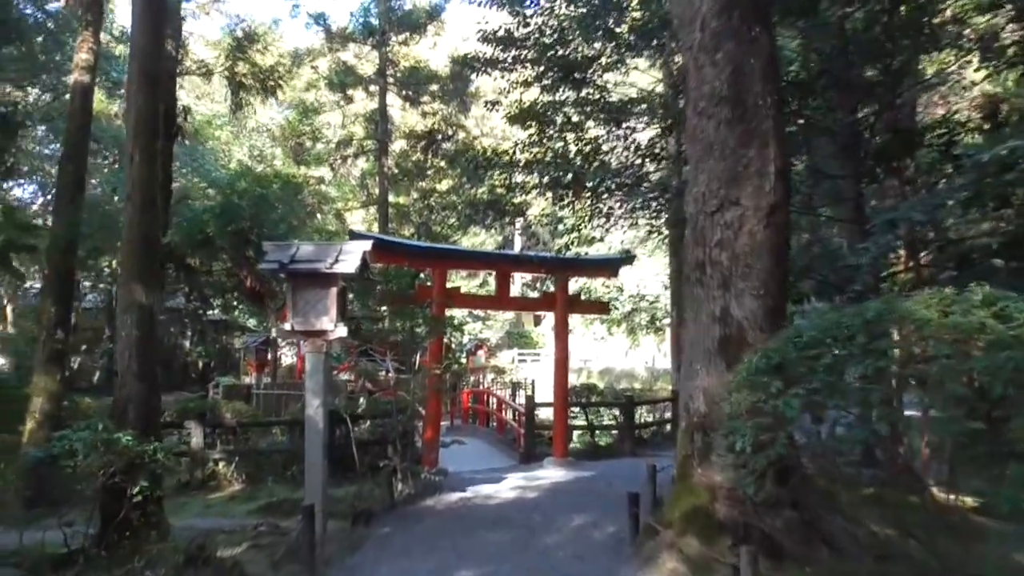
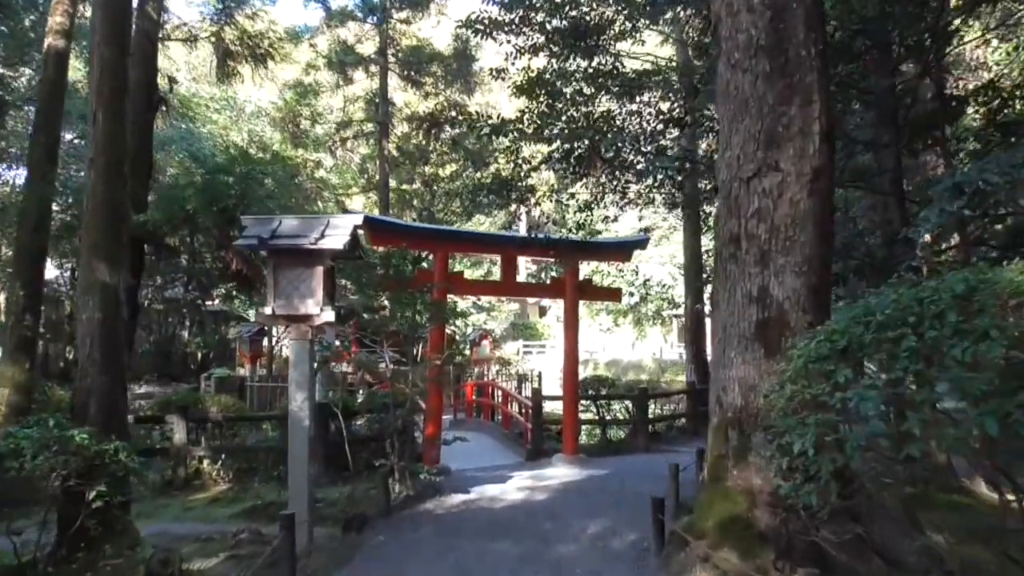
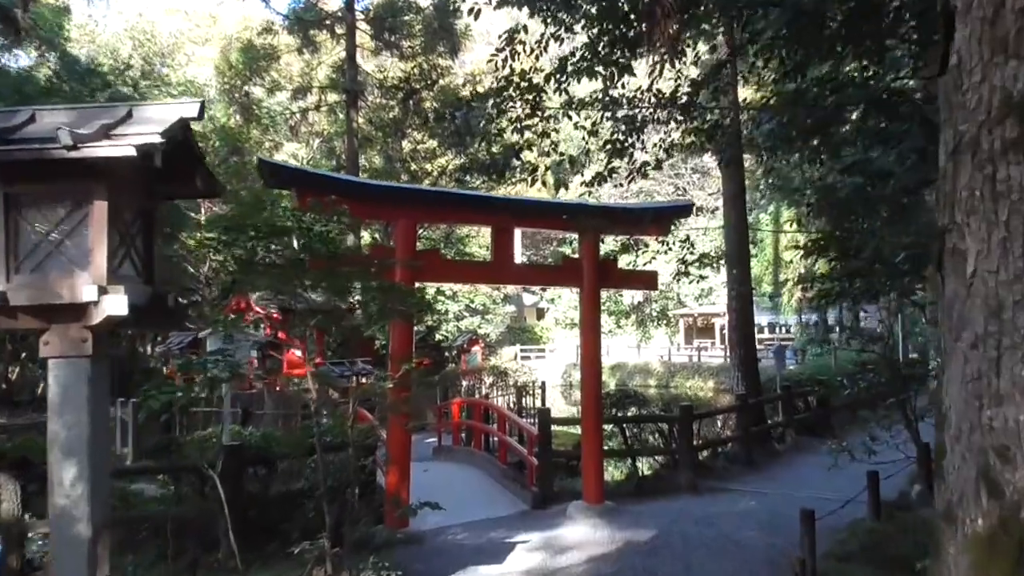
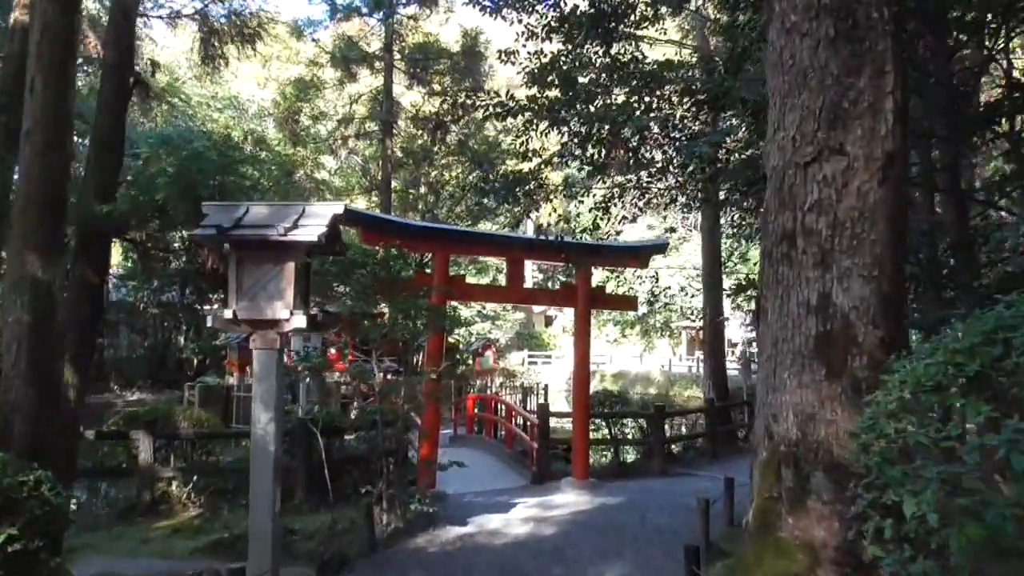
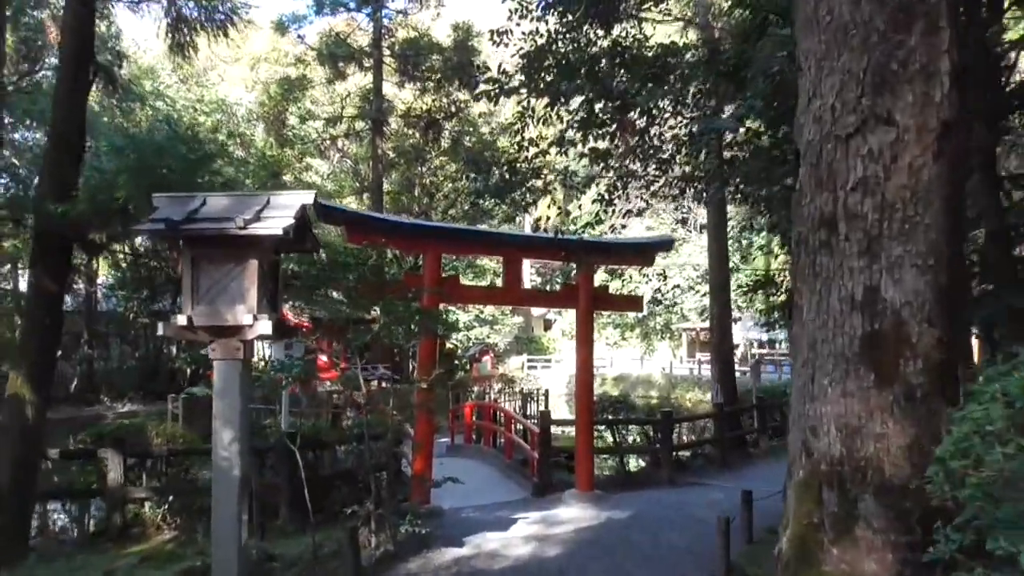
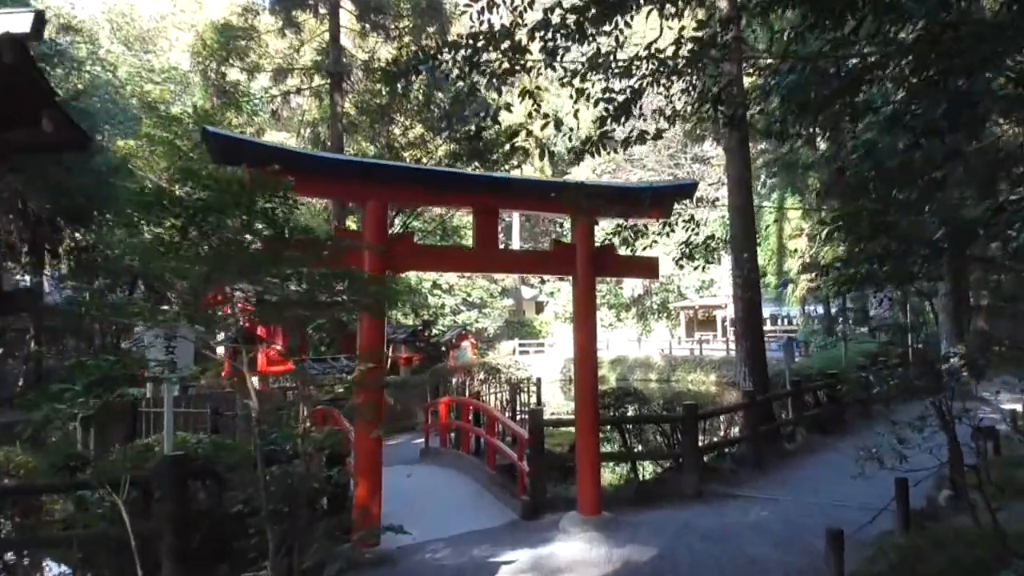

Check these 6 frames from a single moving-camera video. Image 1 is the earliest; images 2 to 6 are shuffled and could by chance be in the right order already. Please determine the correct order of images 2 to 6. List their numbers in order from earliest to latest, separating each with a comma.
2, 4, 5, 3, 6
